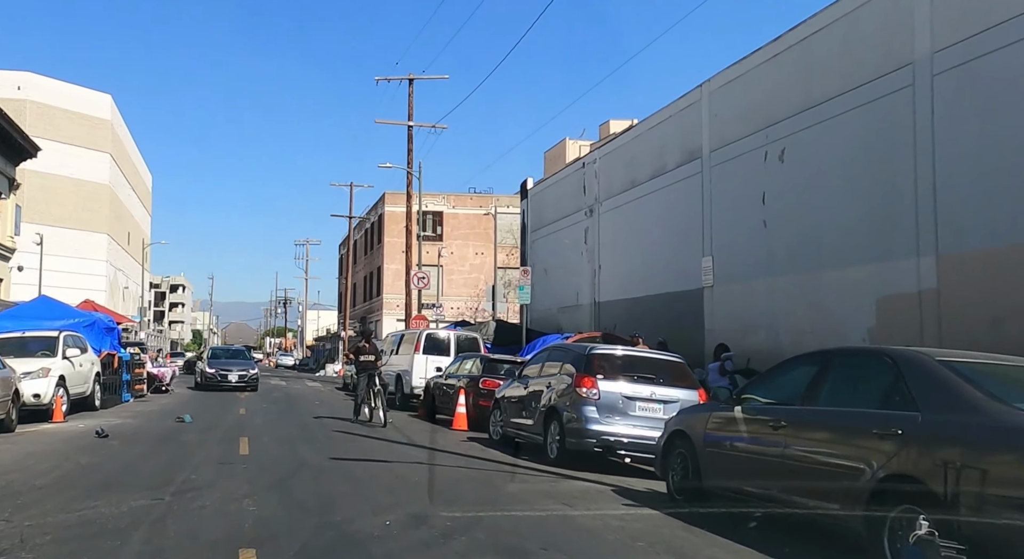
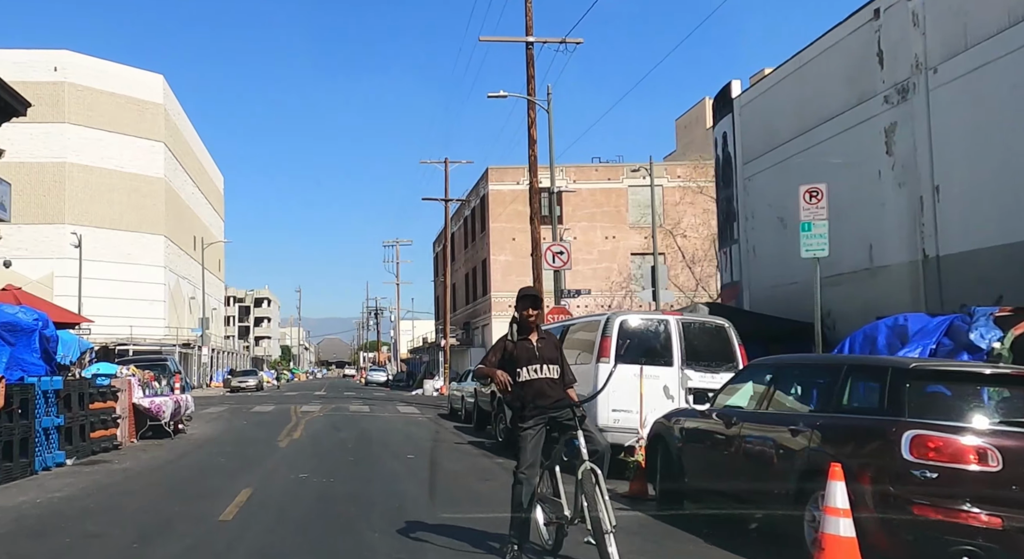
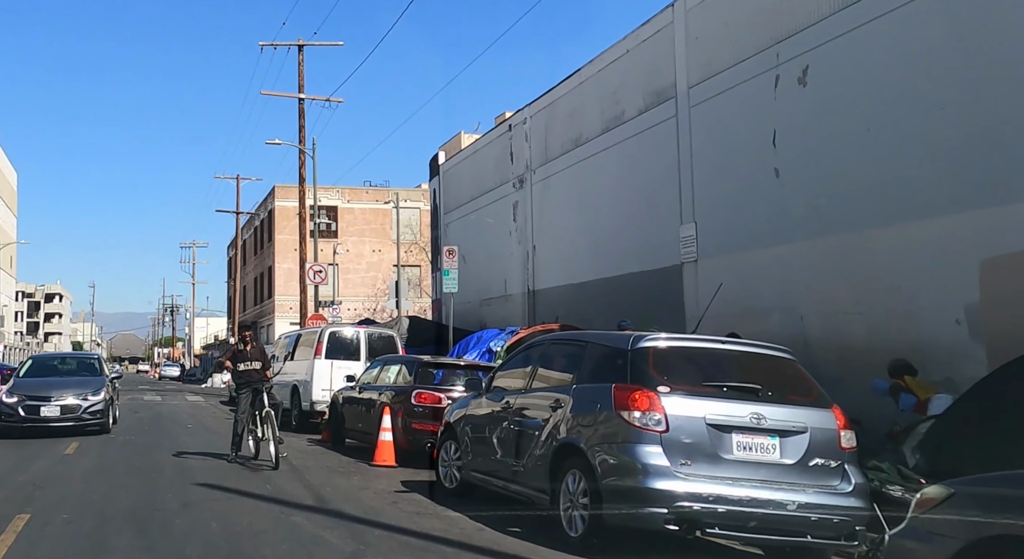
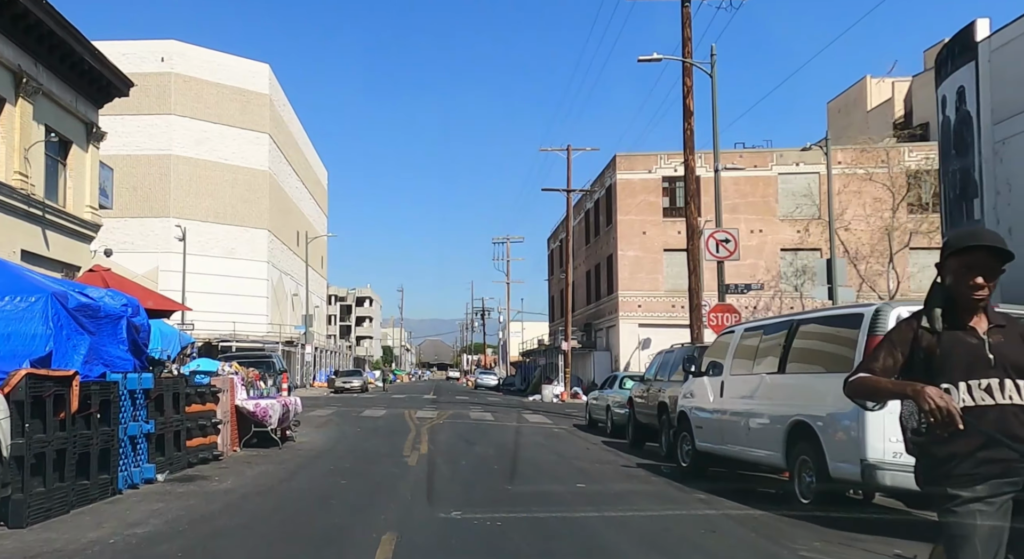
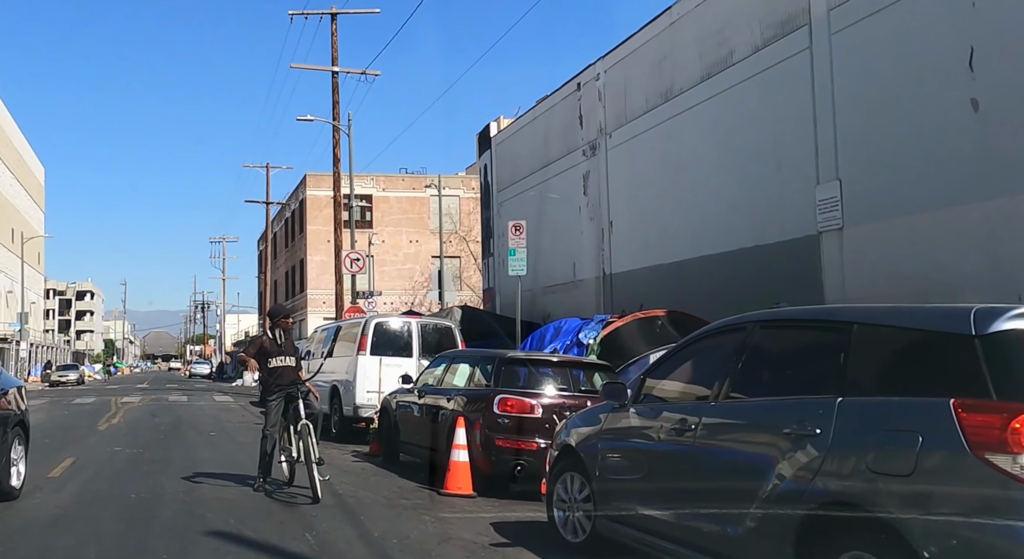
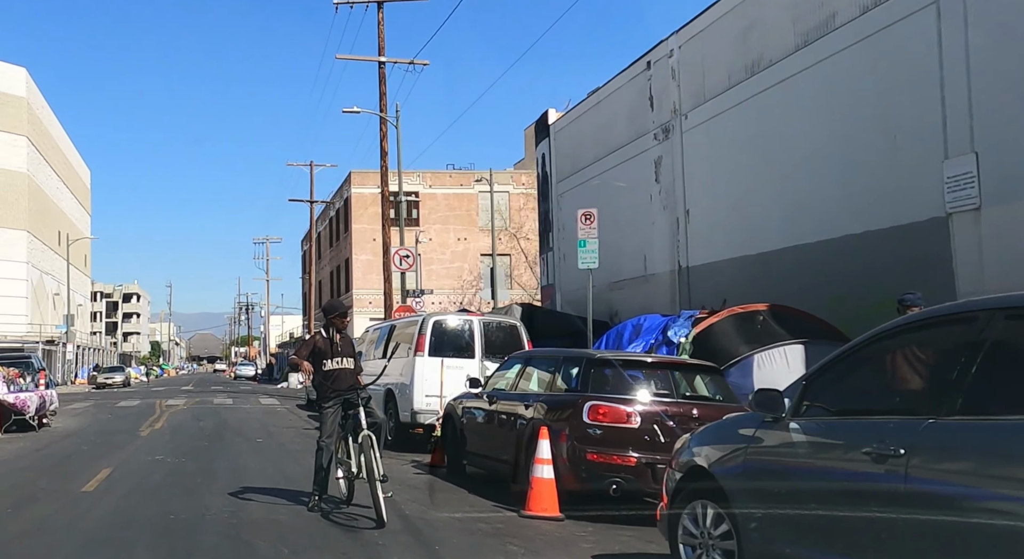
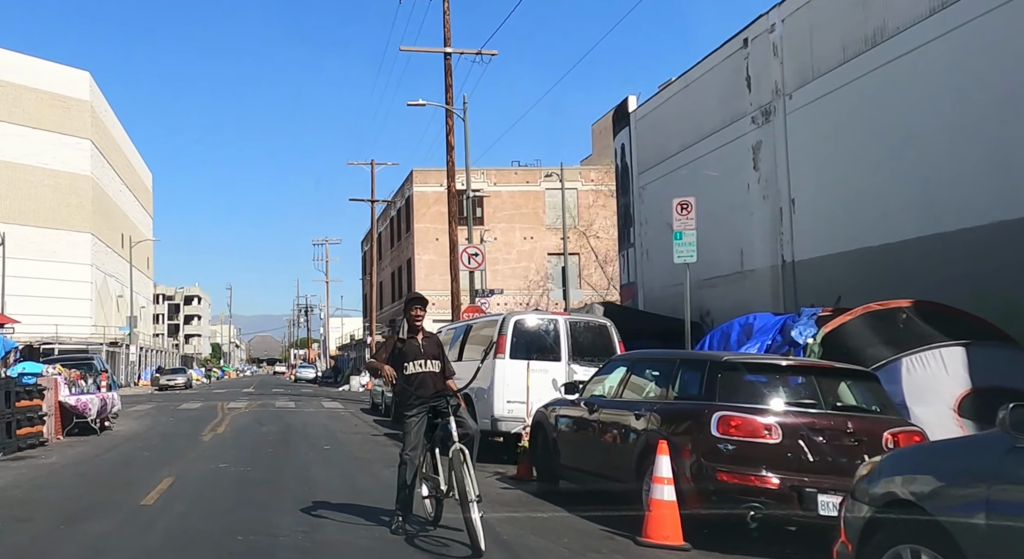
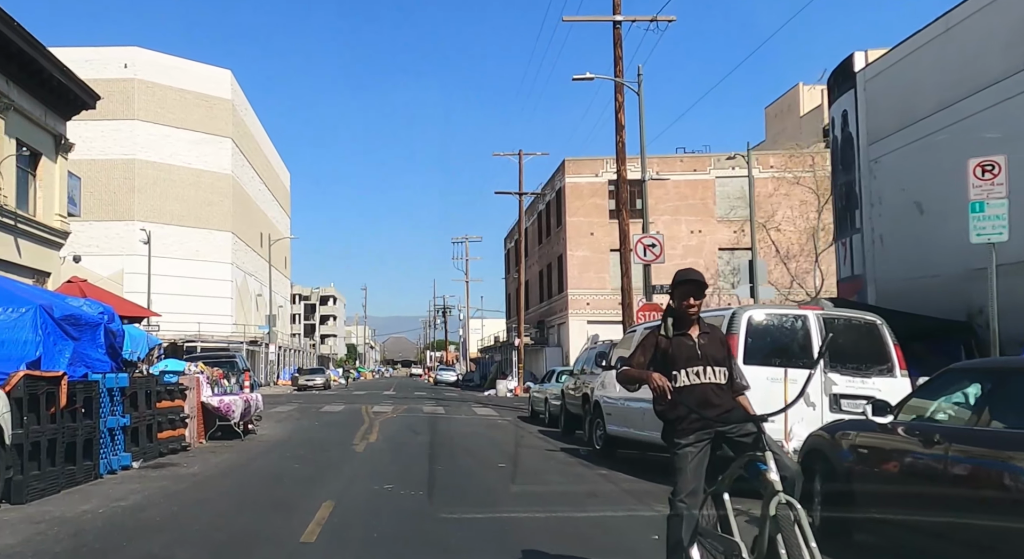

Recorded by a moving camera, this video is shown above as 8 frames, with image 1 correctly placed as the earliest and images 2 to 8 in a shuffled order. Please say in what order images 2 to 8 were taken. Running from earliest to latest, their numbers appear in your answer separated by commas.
3, 5, 6, 7, 2, 8, 4
